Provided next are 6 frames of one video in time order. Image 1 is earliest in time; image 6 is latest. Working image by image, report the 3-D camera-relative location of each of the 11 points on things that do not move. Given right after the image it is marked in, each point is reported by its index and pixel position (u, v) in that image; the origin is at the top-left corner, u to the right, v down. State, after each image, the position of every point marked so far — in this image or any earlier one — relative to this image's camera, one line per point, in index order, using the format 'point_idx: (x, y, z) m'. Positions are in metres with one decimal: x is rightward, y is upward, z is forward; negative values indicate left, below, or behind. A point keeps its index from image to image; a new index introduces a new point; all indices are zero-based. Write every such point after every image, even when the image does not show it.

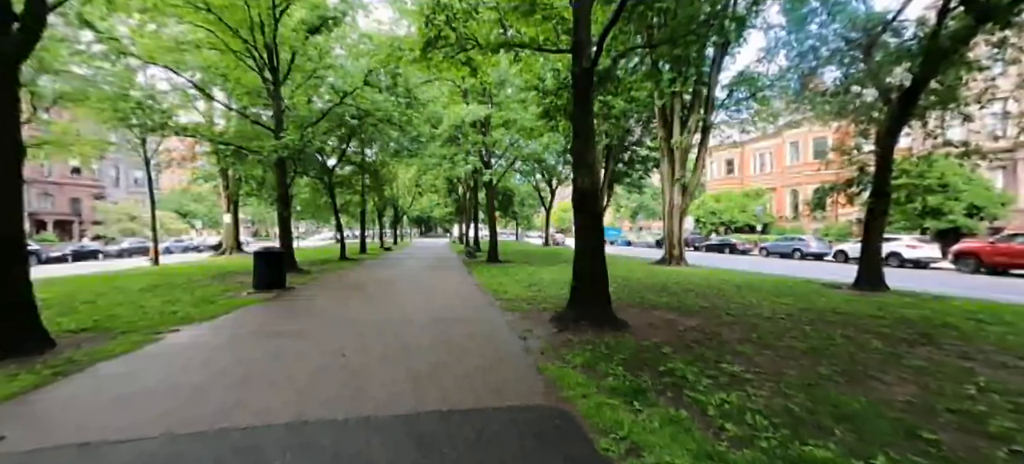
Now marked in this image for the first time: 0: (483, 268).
0: (-1.3, -1.7, +18.1) m
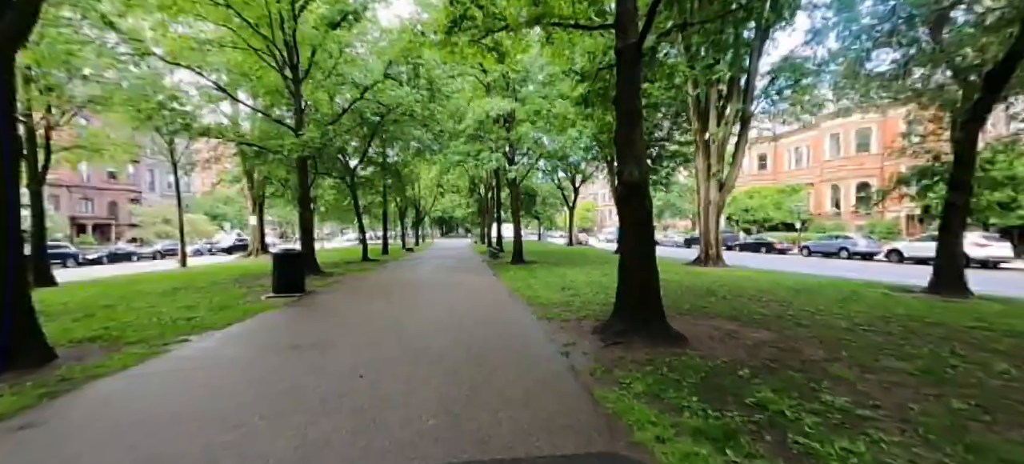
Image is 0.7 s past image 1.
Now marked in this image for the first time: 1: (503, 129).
0: (-0.1, -1.7, +17.3) m
1: (-0.4, +5.2, +19.6) m
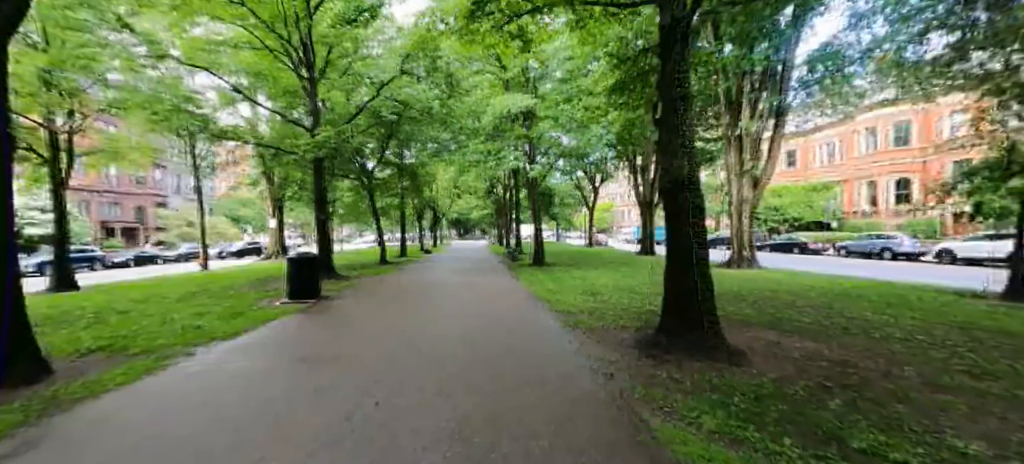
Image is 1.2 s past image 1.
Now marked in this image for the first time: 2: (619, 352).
0: (+0.8, -1.7, +16.6) m
1: (+0.5, +5.1, +19.0) m
2: (+1.5, -1.6, +5.4) m
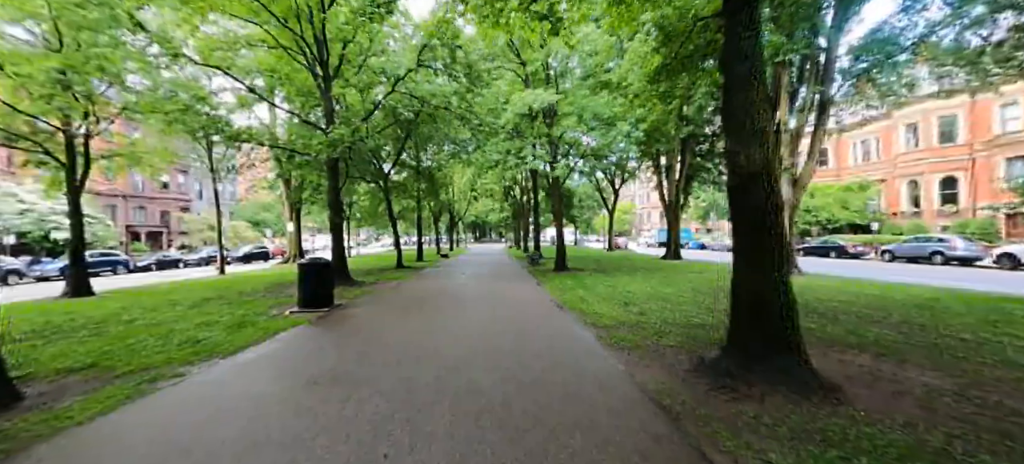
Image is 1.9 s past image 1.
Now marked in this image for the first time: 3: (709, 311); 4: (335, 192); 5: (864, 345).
0: (+1.7, -1.9, +15.8) m
1: (+1.5, +5.0, +18.2) m
2: (+1.9, -1.7, +4.5) m
3: (+4.1, -1.7, +8.1) m
4: (-6.9, +1.5, +15.1) m
5: (+5.5, -1.7, +6.1) m
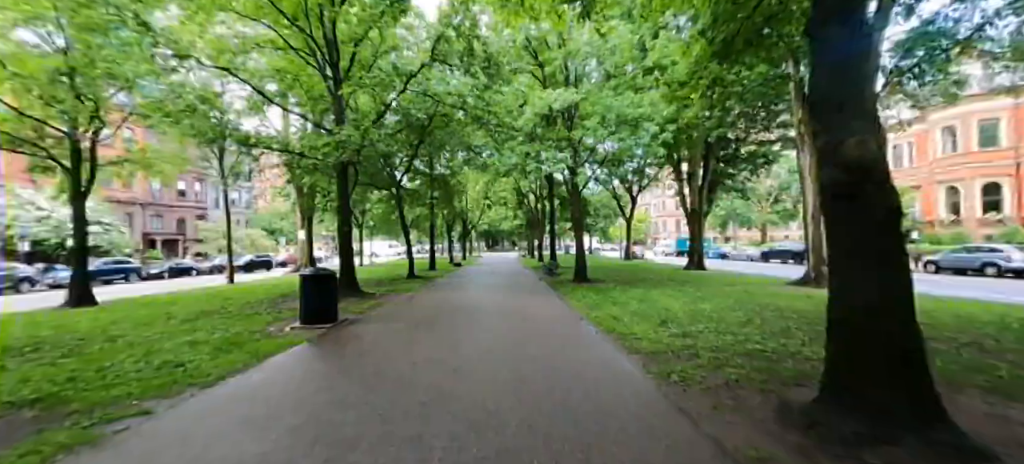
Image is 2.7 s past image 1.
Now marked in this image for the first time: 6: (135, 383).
0: (+2.3, -2.2, +14.8) m
1: (+2.2, +4.6, +17.3) m
2: (+2.2, -1.8, +3.5) m
3: (+4.6, -1.8, +7.1) m
4: (-6.2, +1.2, +14.4) m
5: (+5.9, -1.9, +5.0) m
6: (-4.9, -2.0, +5.1) m
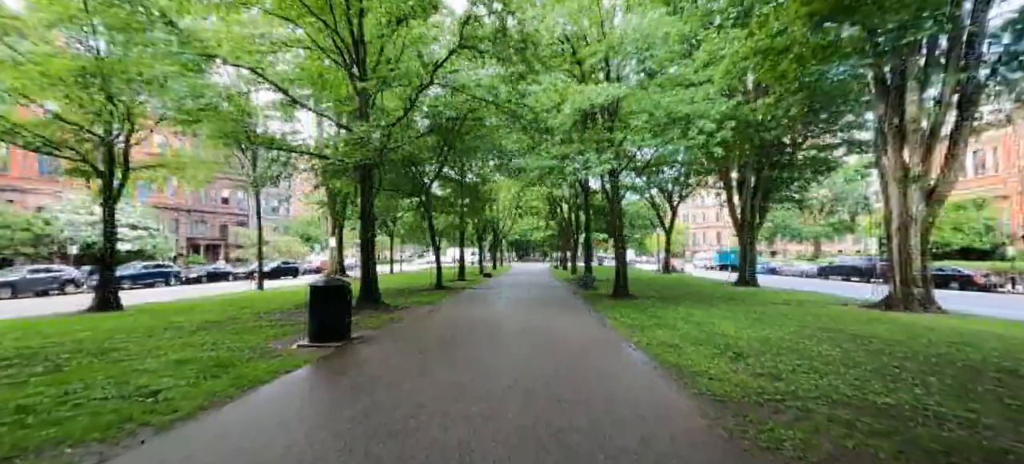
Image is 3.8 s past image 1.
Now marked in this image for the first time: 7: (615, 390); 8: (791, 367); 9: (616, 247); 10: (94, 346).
0: (+3.5, -2.5, +13.2) m
1: (+3.7, +4.2, +16.0) m
2: (+2.5, -1.8, +2.0) m
3: (+5.1, -2.0, +5.4) m
4: (-5.0, +1.0, +13.7) m
5: (+6.2, -2.0, +3.2) m
6: (-4.5, -2.0, +4.2) m
7: (+1.4, -2.0, +4.7) m
8: (+4.3, -2.0, +5.9) m
9: (+4.9, -0.7, +18.6) m
10: (-7.9, -2.2, +7.6) m
